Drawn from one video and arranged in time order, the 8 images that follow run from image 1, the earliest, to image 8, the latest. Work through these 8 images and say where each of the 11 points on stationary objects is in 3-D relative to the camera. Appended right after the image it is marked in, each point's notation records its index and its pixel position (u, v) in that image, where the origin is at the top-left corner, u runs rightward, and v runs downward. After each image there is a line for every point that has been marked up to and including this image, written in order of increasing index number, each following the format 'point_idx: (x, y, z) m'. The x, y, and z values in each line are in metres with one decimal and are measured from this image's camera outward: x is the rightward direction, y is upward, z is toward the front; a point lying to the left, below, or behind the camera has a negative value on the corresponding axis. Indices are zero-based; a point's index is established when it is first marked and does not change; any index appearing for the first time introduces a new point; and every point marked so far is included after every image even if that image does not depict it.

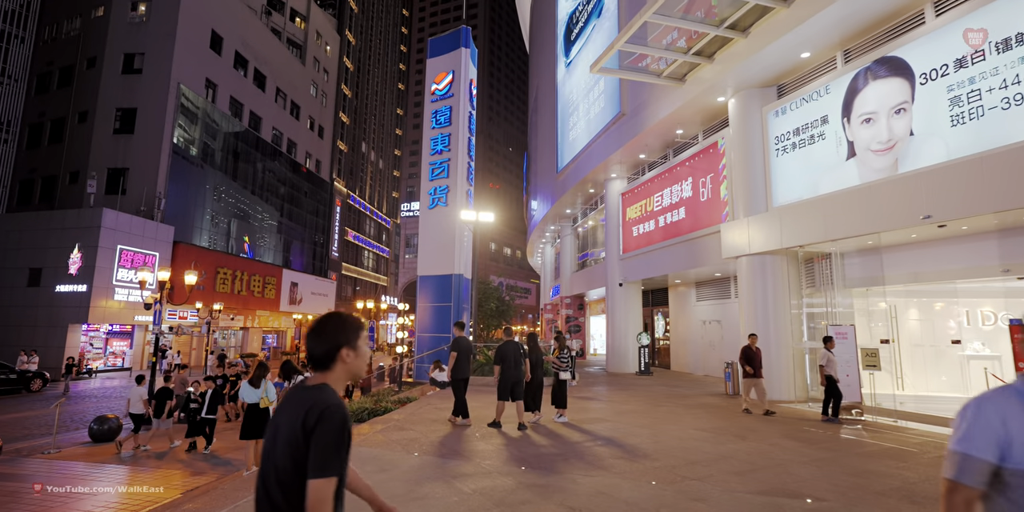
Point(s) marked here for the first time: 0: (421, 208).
0: (-2.8, +1.5, +18.0) m
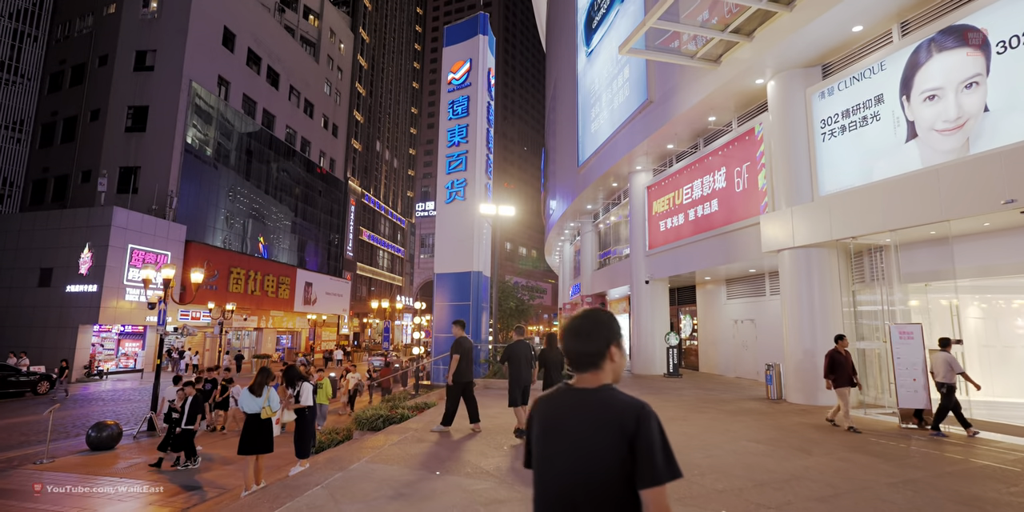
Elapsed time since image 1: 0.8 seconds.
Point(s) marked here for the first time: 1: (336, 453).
0: (-2.2, +1.6, +17.3) m
1: (-2.0, -2.2, +6.4) m
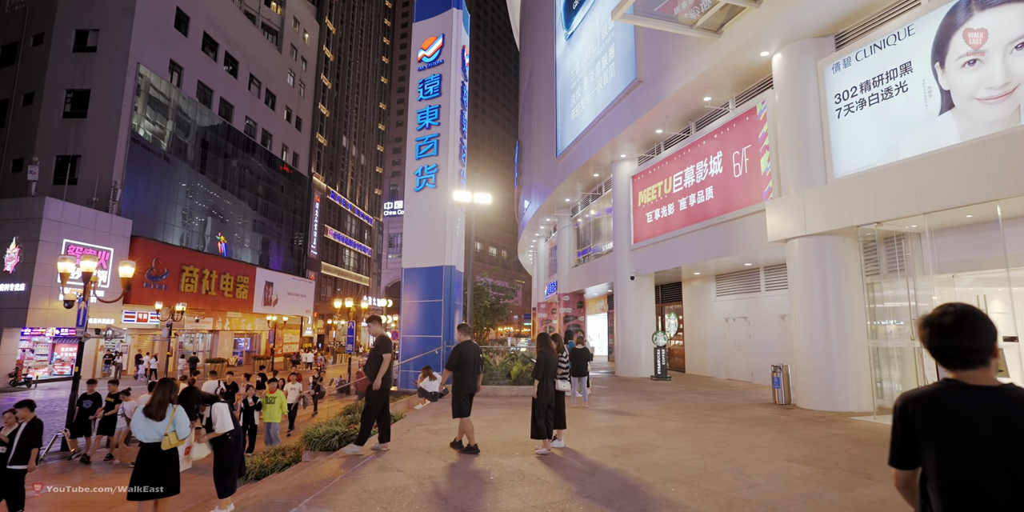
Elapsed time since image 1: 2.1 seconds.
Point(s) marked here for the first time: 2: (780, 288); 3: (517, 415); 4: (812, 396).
0: (-2.9, +1.8, +15.8) m
1: (-2.1, -2.0, +5.0) m
2: (+6.4, -0.8, +13.7) m
3: (+0.1, -2.5, +9.1) m
4: (+5.1, -2.4, +9.7) m
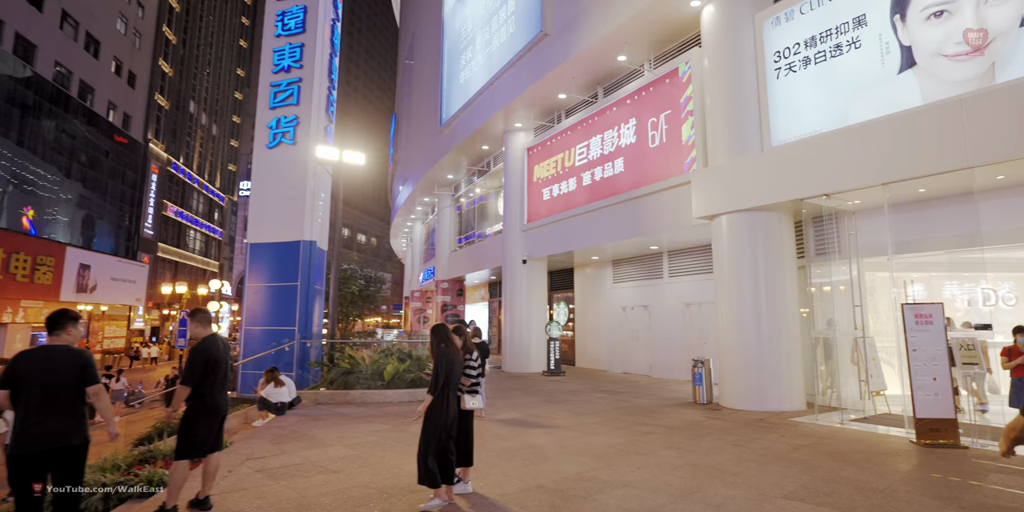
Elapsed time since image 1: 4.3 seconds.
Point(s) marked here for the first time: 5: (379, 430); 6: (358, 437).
0: (-5.7, +2.4, +12.6) m
1: (-2.5, -1.6, +2.3) m
2: (+3.8, -0.4, +12.7) m
3: (-1.4, -2.1, +6.8) m
4: (+3.4, -2.1, +8.5) m
5: (-1.6, -2.1, +6.9) m
6: (-1.7, -2.0, +6.5) m
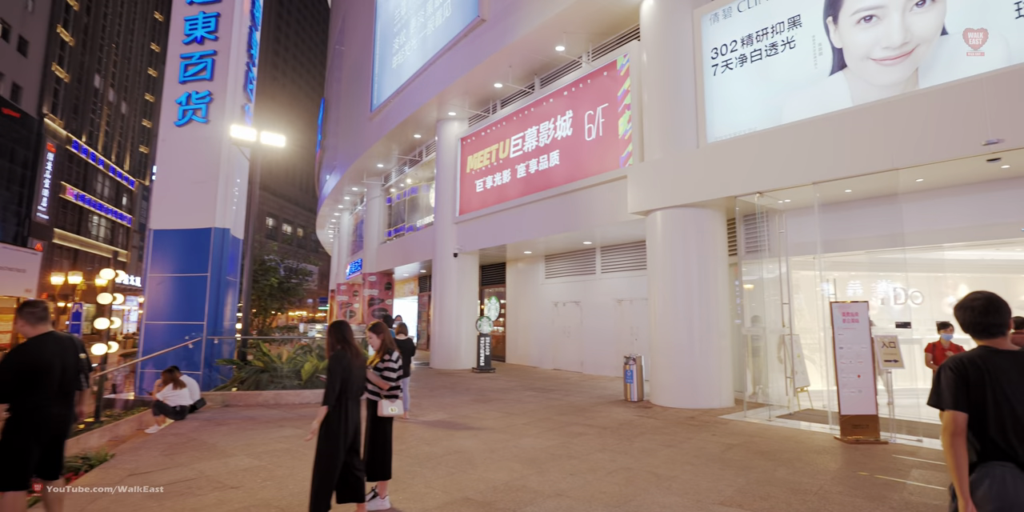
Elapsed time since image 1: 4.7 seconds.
0: (-7.0, +2.7, +11.4) m
1: (-2.8, -1.5, +1.6) m
2: (+2.3, -0.3, +12.6) m
3: (-2.2, -2.0, +6.2) m
4: (+2.3, -2.0, +8.4) m
5: (-2.4, -2.0, +6.3) m
6: (-2.5, -1.9, +5.8) m
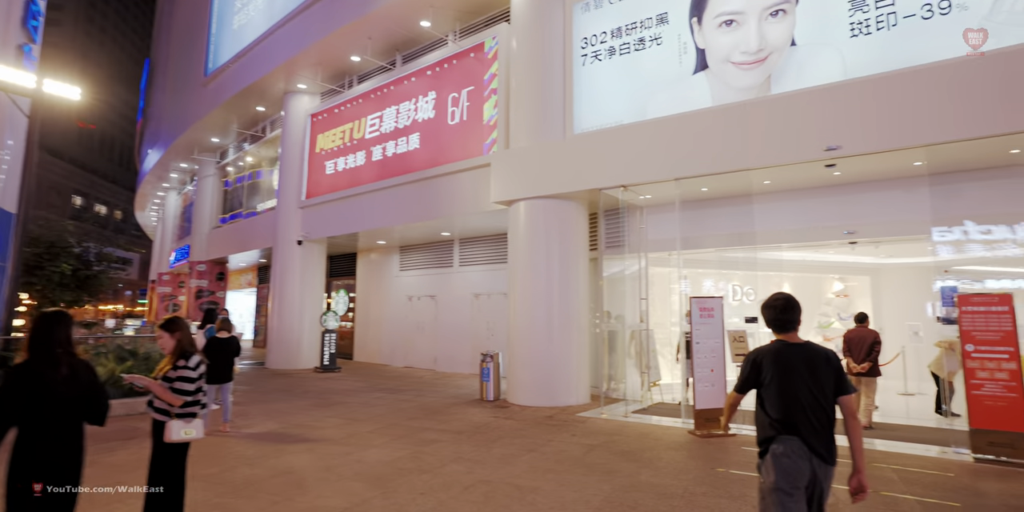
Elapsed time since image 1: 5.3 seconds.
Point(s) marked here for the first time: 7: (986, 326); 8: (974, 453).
0: (-9.4, +3.1, +8.7) m
1: (-3.0, -1.3, +0.2) m
2: (-0.8, -0.2, +12.1) m
3: (-3.6, -1.8, +4.8) m
4: (+0.2, -1.9, +8.1) m
5: (-3.9, -1.8, +4.9) m
6: (-3.8, -1.7, +4.4) m
7: (+4.3, -0.6, +5.1) m
8: (+4.1, -1.7, +5.1) m
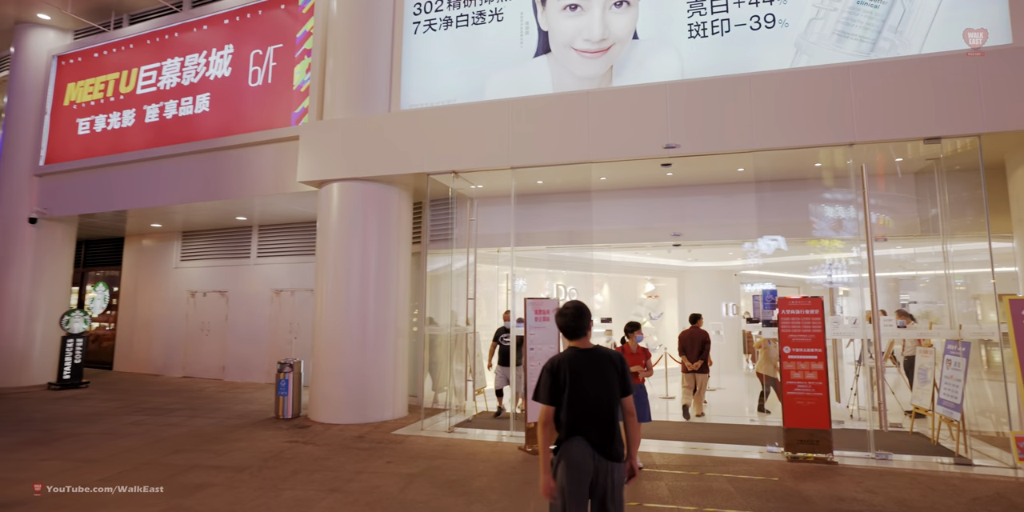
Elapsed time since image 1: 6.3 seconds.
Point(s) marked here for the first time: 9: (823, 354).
0: (-11.3, +3.5, +4.5) m
1: (-2.8, -1.2, -1.6) m
2: (-4.3, 0.0, +10.4) m
3: (-4.7, -1.6, +2.6) m
4: (-2.1, -1.8, +6.9) m
5: (-5.0, -1.5, +2.5) m
6: (-4.8, -1.5, +2.1) m
7: (+2.7, -0.7, +5.3) m
8: (+2.5, -1.8, +5.2) m
9: (+2.8, -0.9, +5.2) m
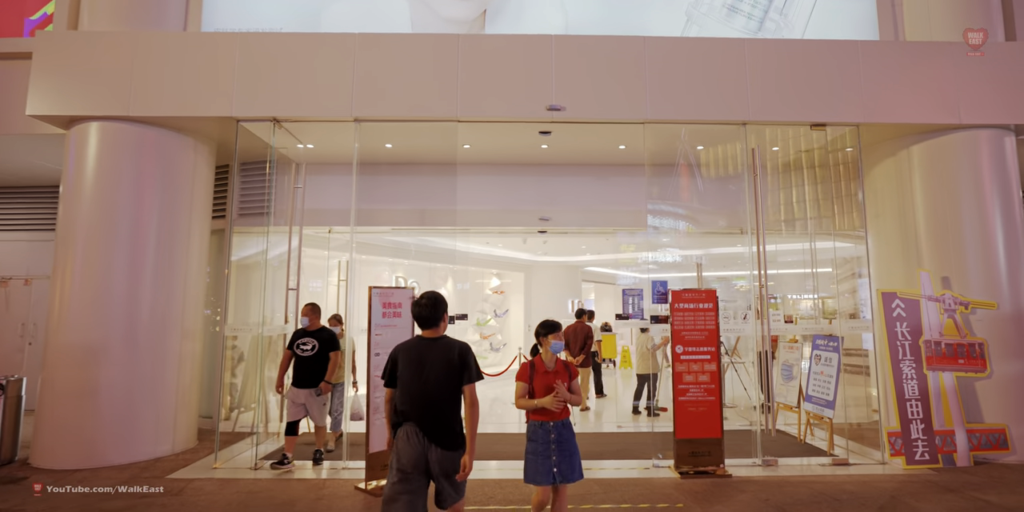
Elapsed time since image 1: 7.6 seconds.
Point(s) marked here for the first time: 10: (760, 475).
0: (-11.5, +4.0, -0.3) m
1: (-1.6, -1.0, -3.6) m
2: (-6.6, +0.4, +7.5) m
3: (-4.8, -1.2, -0.1) m
4: (-3.6, -1.5, +4.8) m
5: (-5.0, -1.2, -0.2) m
6: (-4.7, -1.2, -0.6) m
7: (+1.5, -0.6, +4.7) m
8: (+1.3, -1.7, +4.5) m
9: (+1.7, -0.8, +4.6) m
10: (+2.0, -1.8, +4.6) m
